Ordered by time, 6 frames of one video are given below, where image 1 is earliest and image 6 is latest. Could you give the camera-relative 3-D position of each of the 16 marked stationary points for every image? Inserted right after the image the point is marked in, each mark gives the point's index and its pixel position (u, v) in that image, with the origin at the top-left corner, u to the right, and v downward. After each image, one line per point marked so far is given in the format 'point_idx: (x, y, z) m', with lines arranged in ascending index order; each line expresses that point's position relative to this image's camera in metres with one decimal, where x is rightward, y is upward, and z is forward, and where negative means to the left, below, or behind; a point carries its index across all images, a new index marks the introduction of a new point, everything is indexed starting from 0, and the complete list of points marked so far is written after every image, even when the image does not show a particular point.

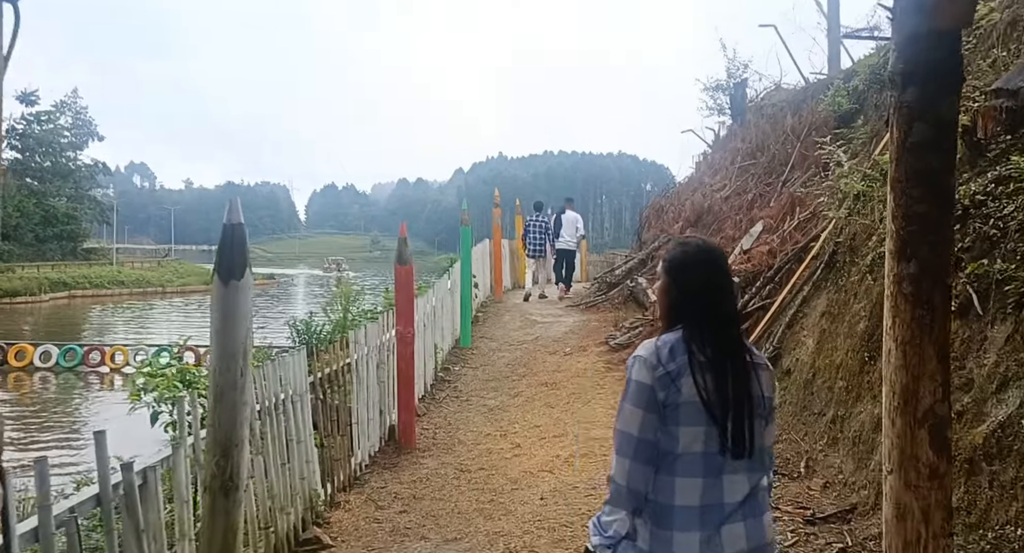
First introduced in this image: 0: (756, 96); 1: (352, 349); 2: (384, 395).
0: (+5.1, +3.8, +14.2) m
1: (-1.4, -0.6, +5.7) m
2: (-1.2, -1.1, +6.3) m
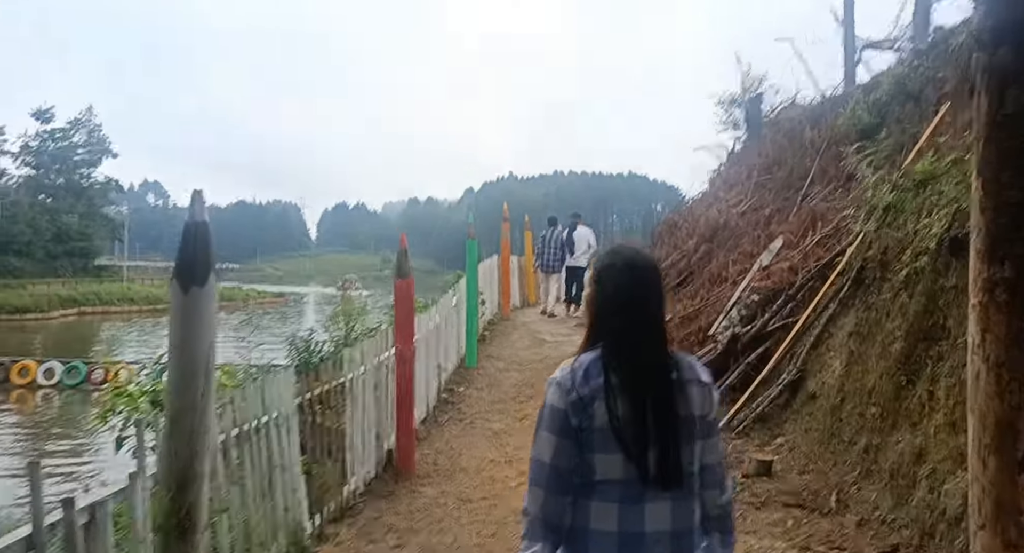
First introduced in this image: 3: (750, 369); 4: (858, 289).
0: (+5.3, +3.4, +13.9) m
1: (-1.3, -0.7, +5.4) m
2: (-1.2, -1.2, +5.9) m
3: (+2.6, -1.0, +7.4) m
4: (+3.2, -0.1, +6.3) m
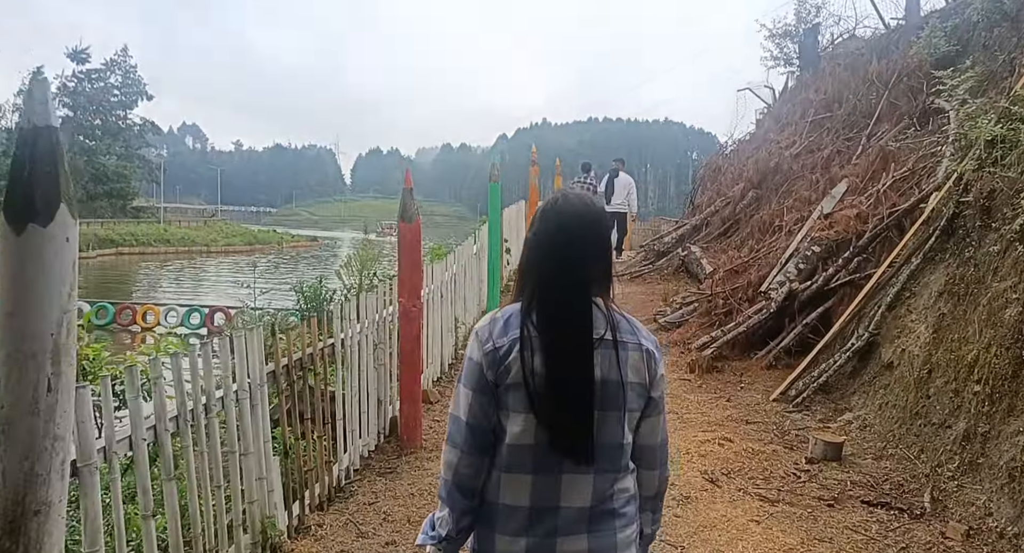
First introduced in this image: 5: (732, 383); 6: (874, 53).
0: (+5.9, +4.3, +12.4) m
1: (-1.2, -0.3, +4.6) m
2: (-1.0, -0.8, +5.2) m
3: (+2.8, -0.5, +6.4) m
4: (+3.4, +0.3, +5.3) m
5: (+2.1, -1.0, +6.3) m
6: (+5.7, +3.5, +10.6) m
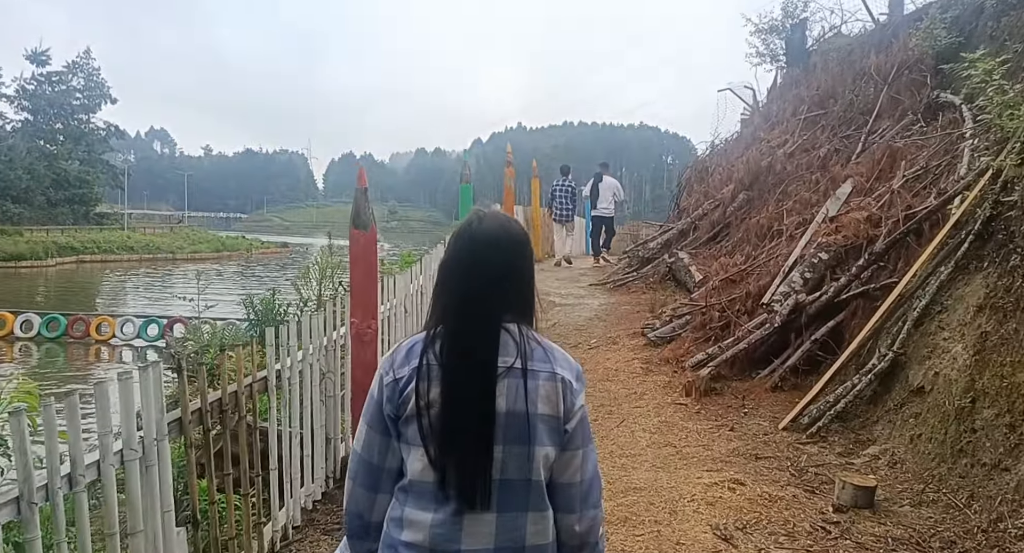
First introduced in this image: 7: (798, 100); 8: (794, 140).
0: (+5.4, +4.2, +11.9) m
1: (-1.3, -0.4, +3.8) m
2: (-1.2, -0.9, +4.4) m
3: (+2.6, -0.6, +5.7) m
4: (+3.2, +0.2, +4.6) m
5: (+1.8, -1.1, +5.6) m
6: (+5.3, +3.4, +10.1) m
7: (+4.6, +2.8, +10.9) m
8: (+4.1, +2.0, +9.9) m
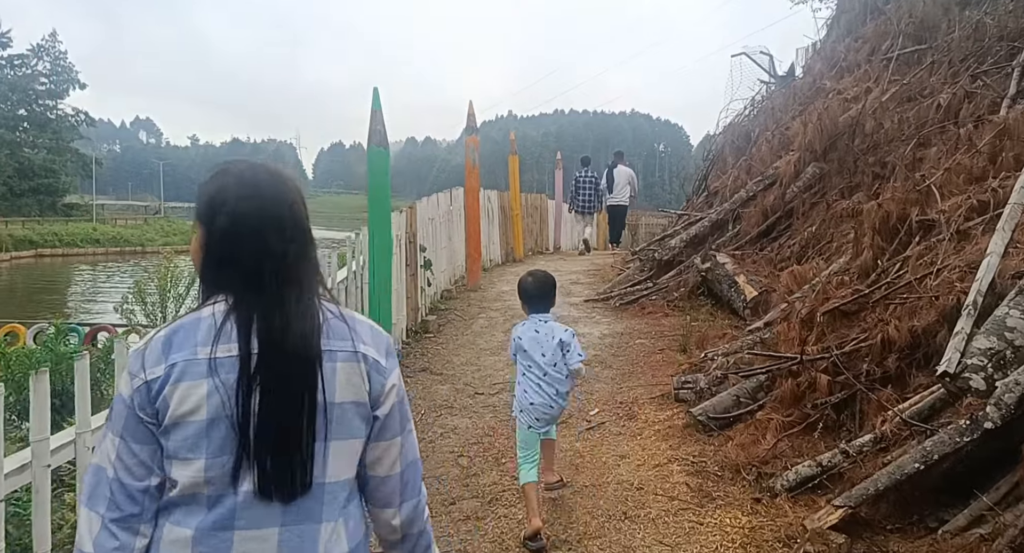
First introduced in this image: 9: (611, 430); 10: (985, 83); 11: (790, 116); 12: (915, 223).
0: (+4.9, +4.1, +8.7) m
1: (-1.6, -0.7, +0.6) m
2: (-1.5, -1.1, +1.2) m
3: (+2.2, -0.8, +2.6) m
4: (+2.9, 0.0, +1.4) m
5: (+1.5, -1.3, +2.5) m
6: (+4.9, +3.3, +6.9) m
7: (+4.1, +2.7, +7.7) m
8: (+3.7, +1.9, +6.8) m
9: (+0.6, -1.0, +4.3) m
10: (+3.9, +1.6, +5.6) m
11: (+3.3, +1.9, +8.0) m
12: (+2.5, +0.3, +4.2) m
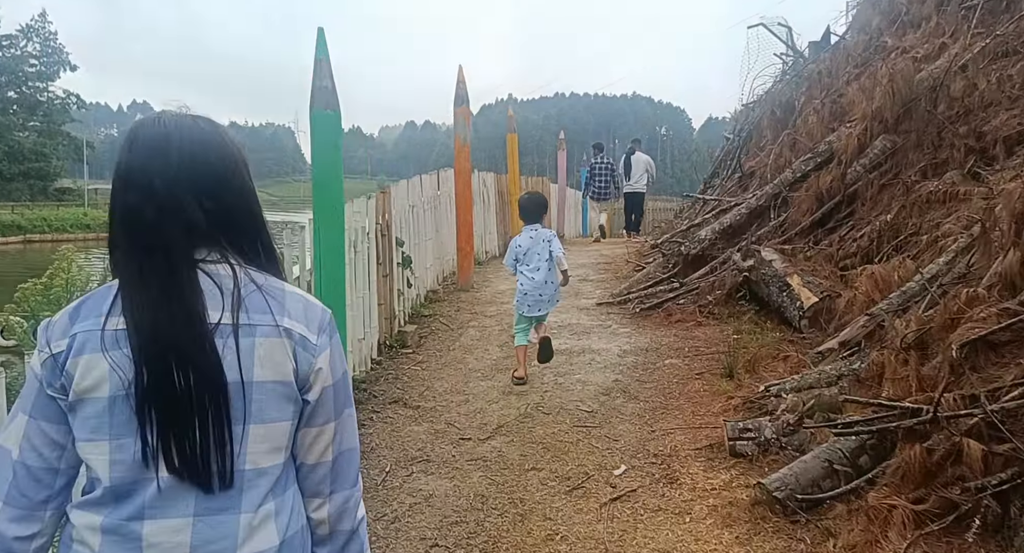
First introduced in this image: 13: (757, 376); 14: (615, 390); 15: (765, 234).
0: (+4.9, +4.2, +7.4) m
1: (-1.7, -0.8, -0.7) m
2: (-1.5, -1.3, -0.1) m
3: (+2.2, -0.9, +1.4) m
4: (+2.8, -0.1, +0.2) m
5: (+1.5, -1.4, +1.3) m
6: (+4.8, +3.3, +5.6) m
7: (+4.1, +2.7, +6.4) m
8: (+3.7, +1.9, +5.5) m
9: (+0.6, -1.0, +3.1) m
10: (+3.9, +1.6, +4.3) m
11: (+3.2, +2.0, +6.7) m
12: (+2.5, +0.3, +3.0) m
13: (+1.5, -0.5, +4.1) m
14: (+0.7, -0.7, +4.3) m
15: (+2.2, +0.4, +6.0) m
